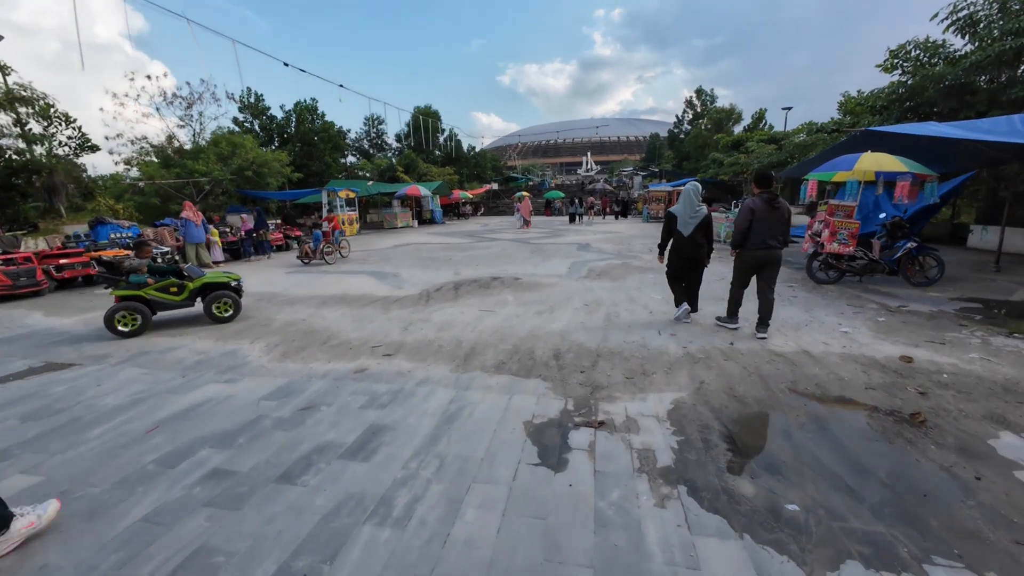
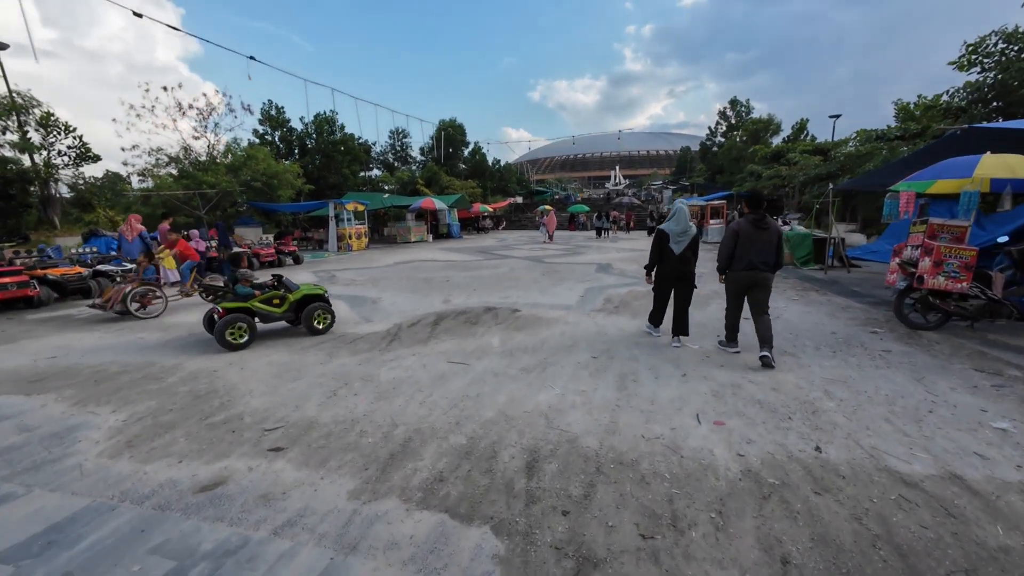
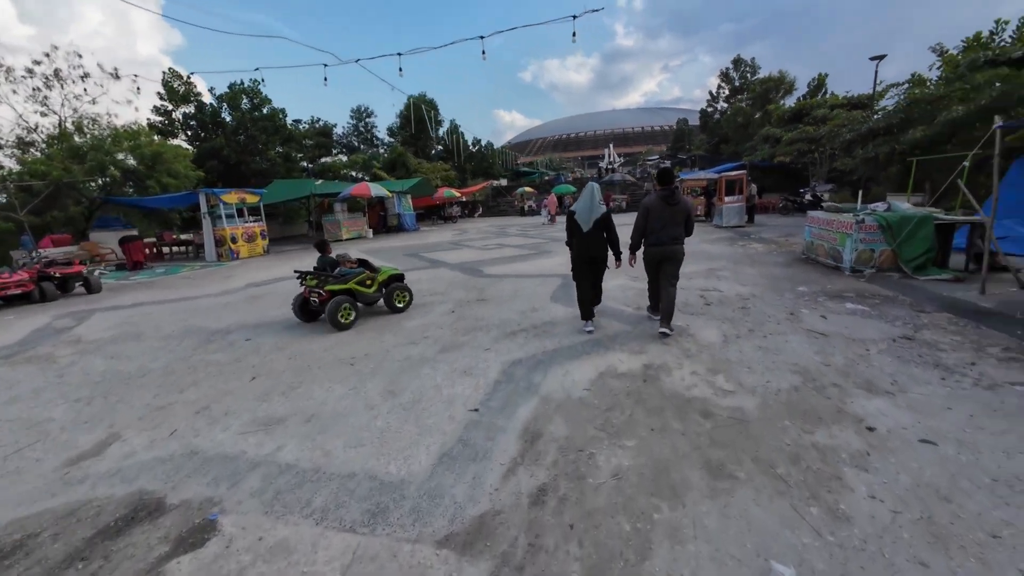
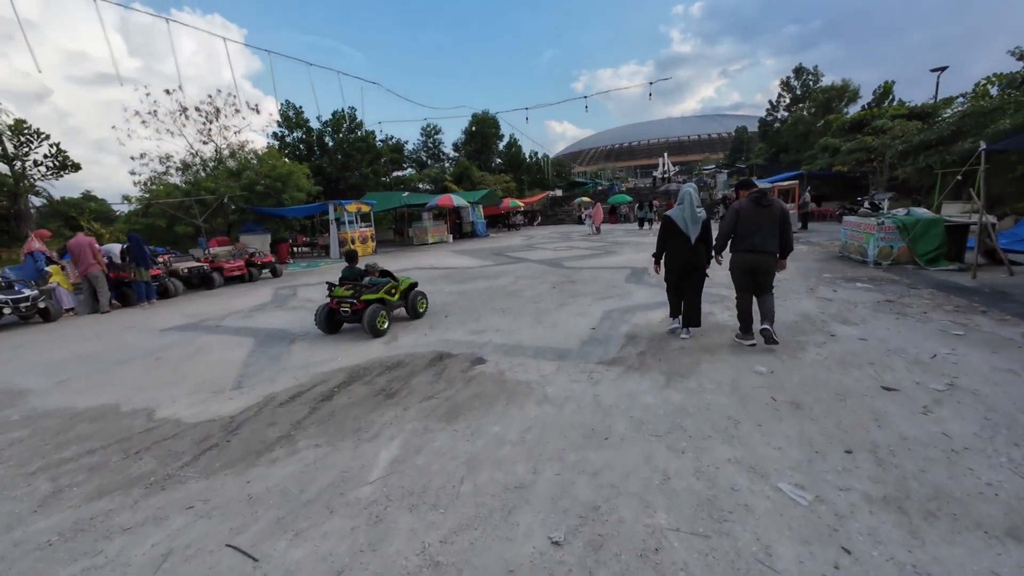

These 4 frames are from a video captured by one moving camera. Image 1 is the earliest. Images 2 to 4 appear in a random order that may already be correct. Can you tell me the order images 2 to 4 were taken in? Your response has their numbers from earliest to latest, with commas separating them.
2, 4, 3
